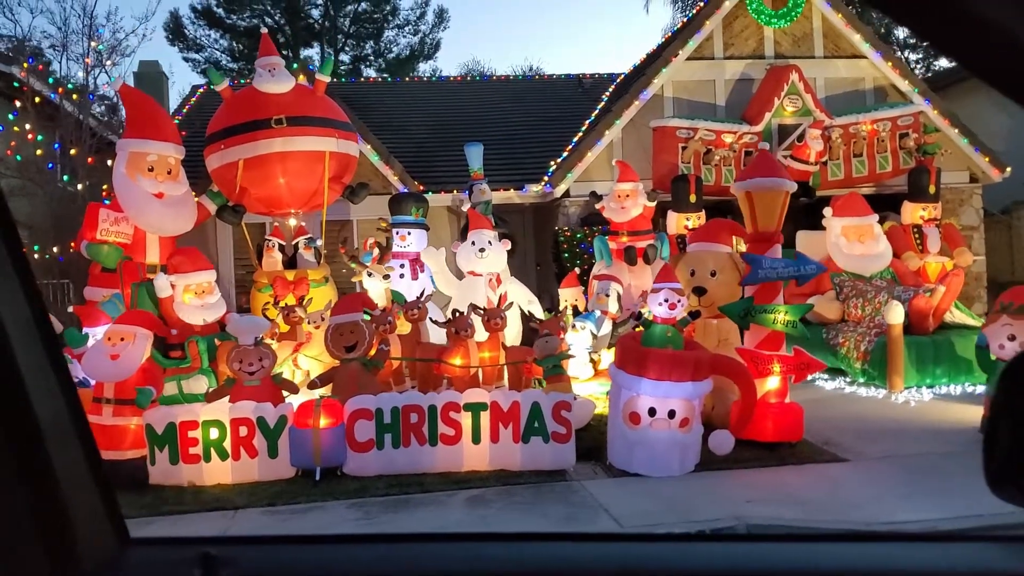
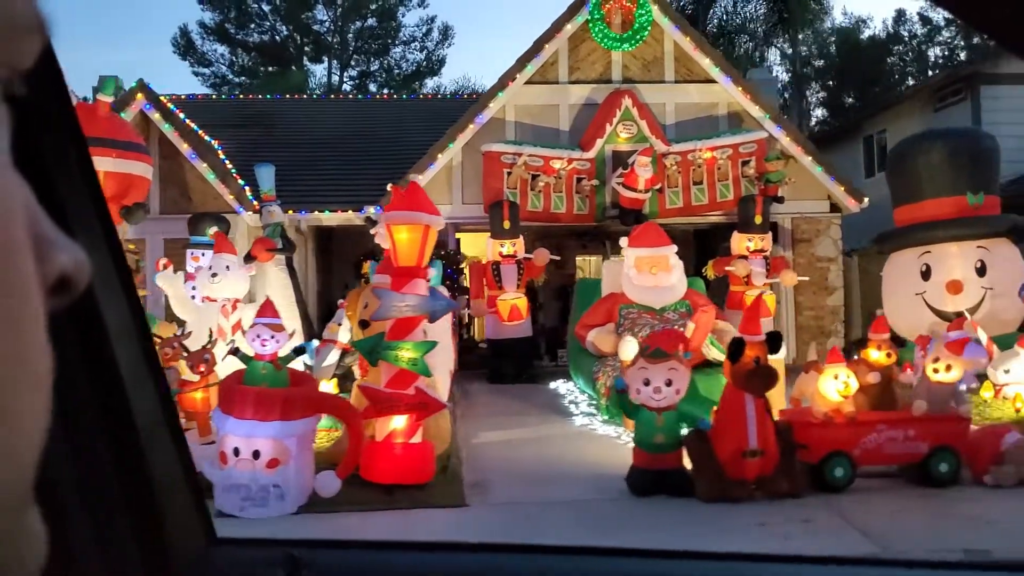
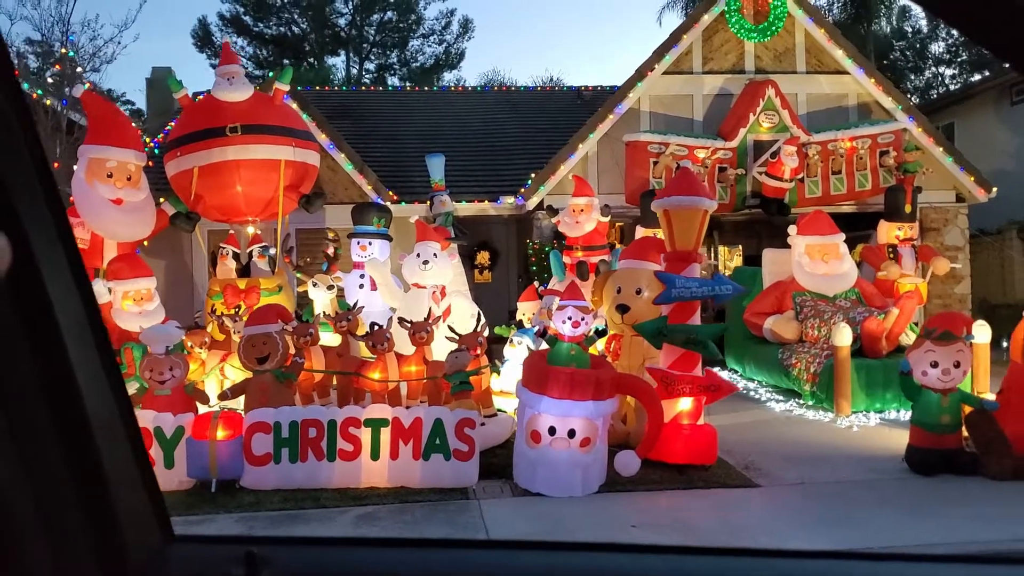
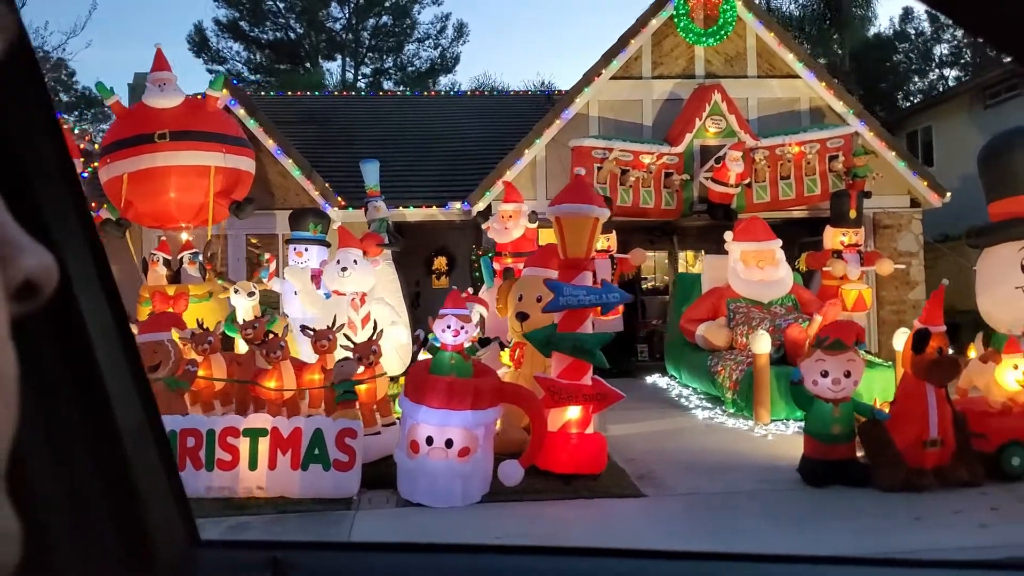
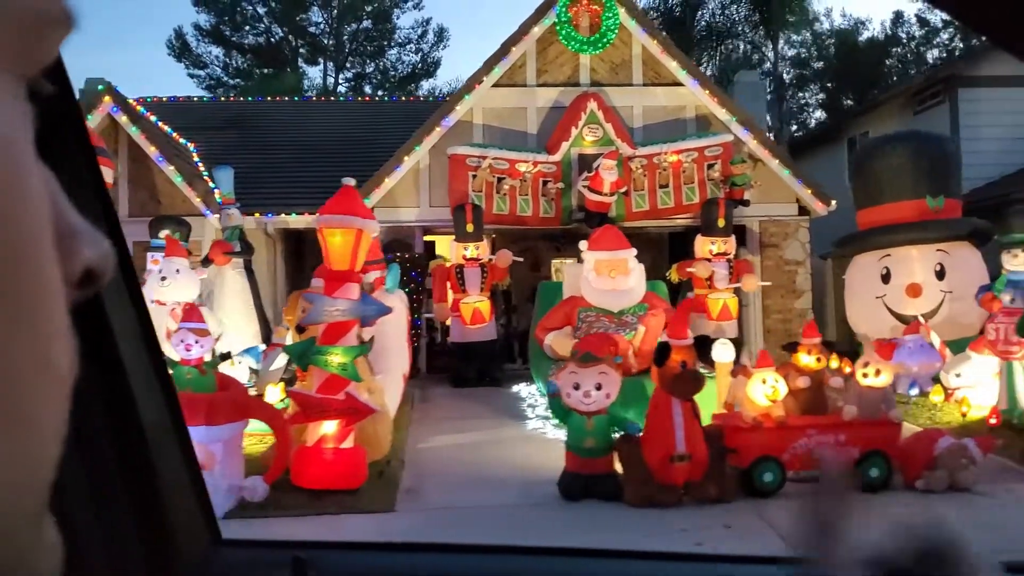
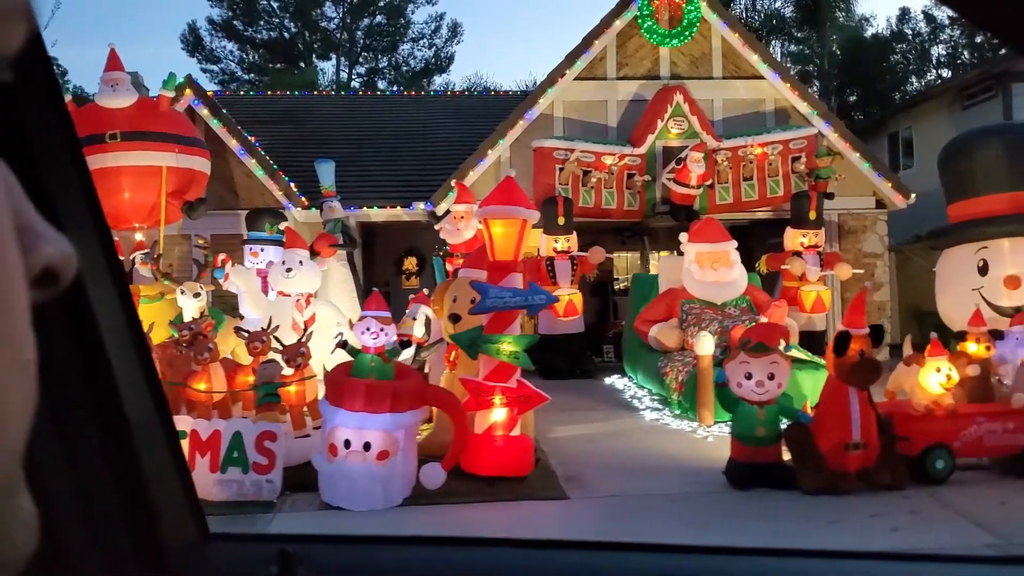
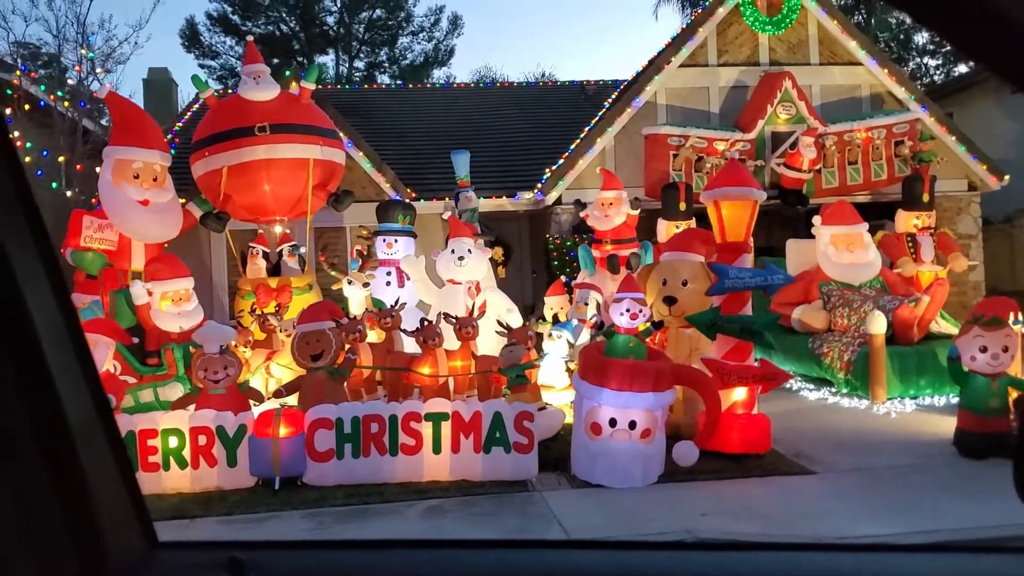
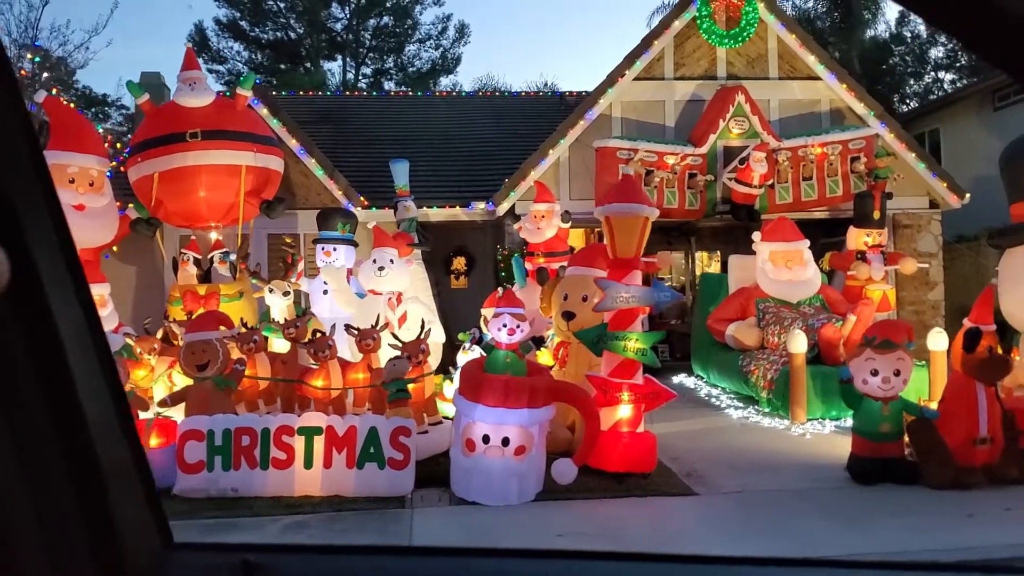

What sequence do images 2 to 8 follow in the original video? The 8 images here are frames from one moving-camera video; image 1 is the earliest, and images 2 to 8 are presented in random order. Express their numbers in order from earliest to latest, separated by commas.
7, 3, 8, 4, 6, 2, 5
